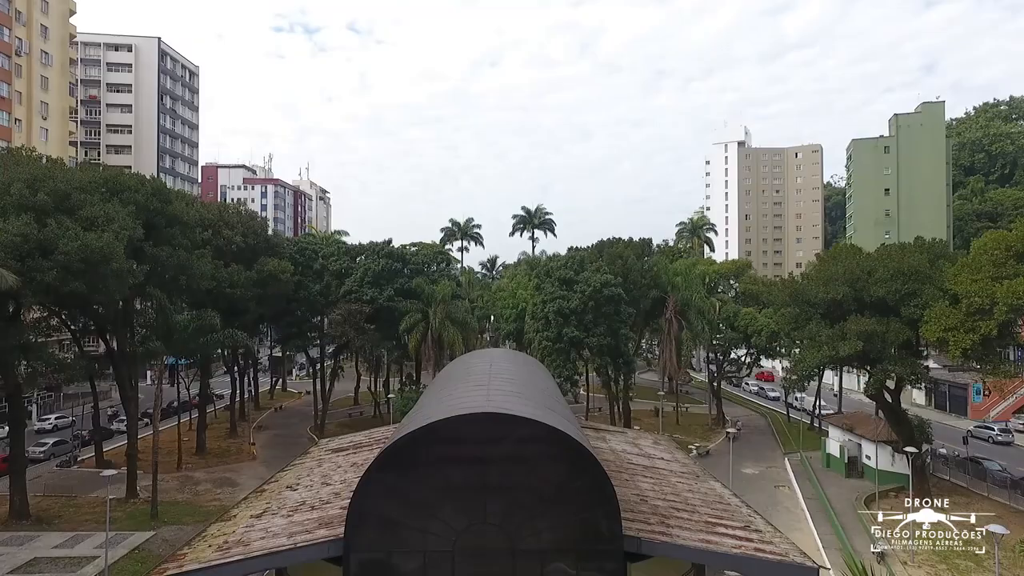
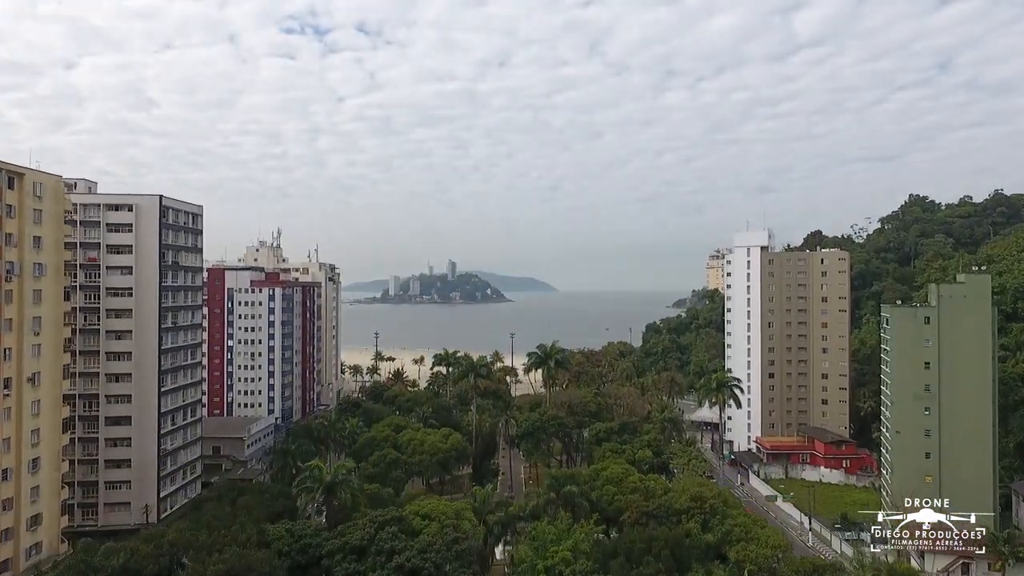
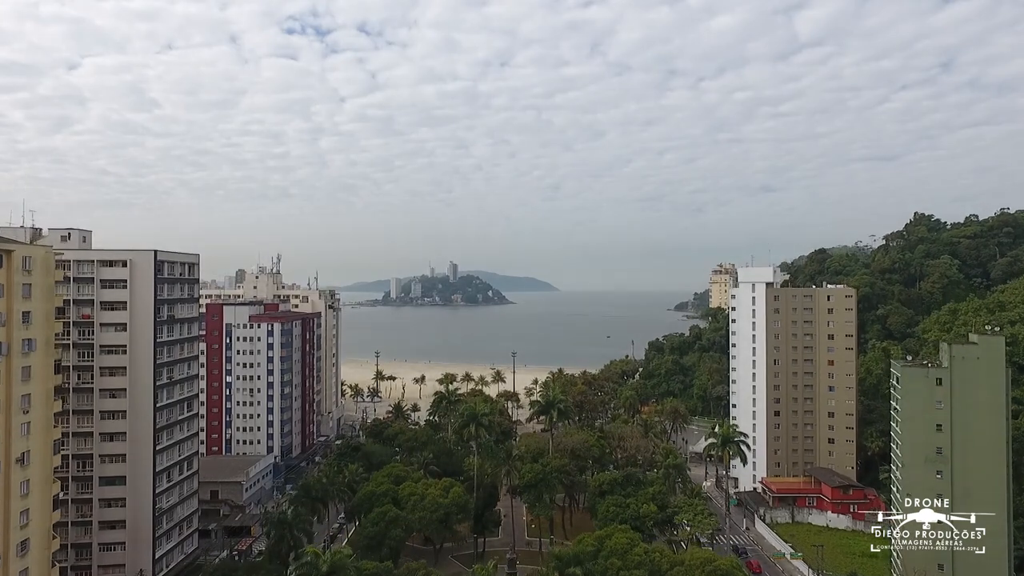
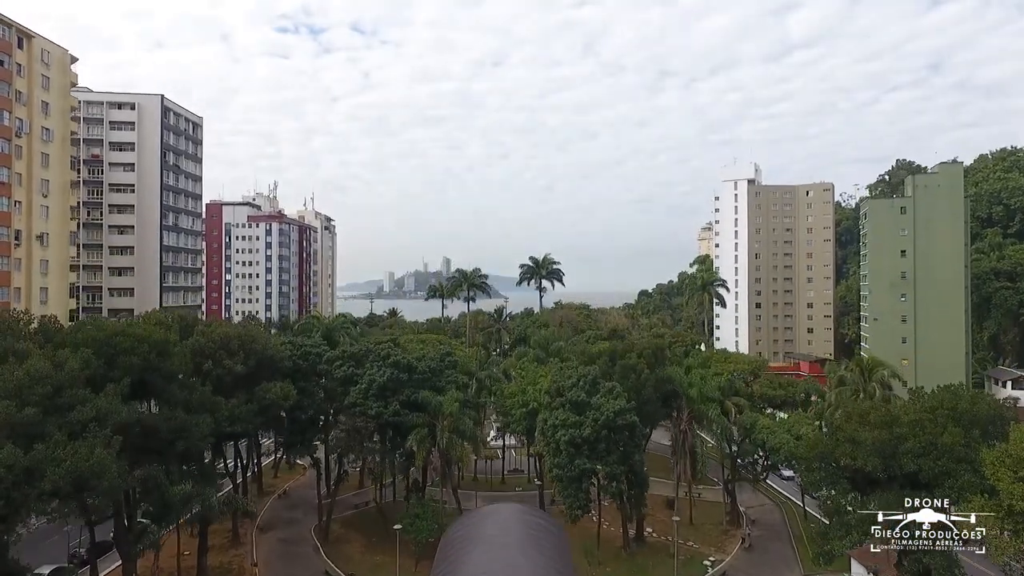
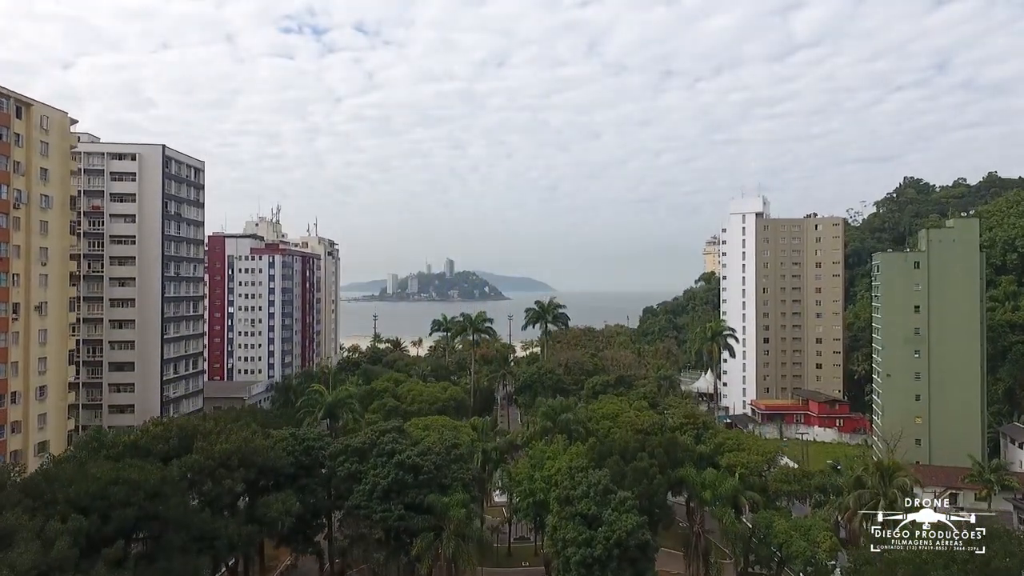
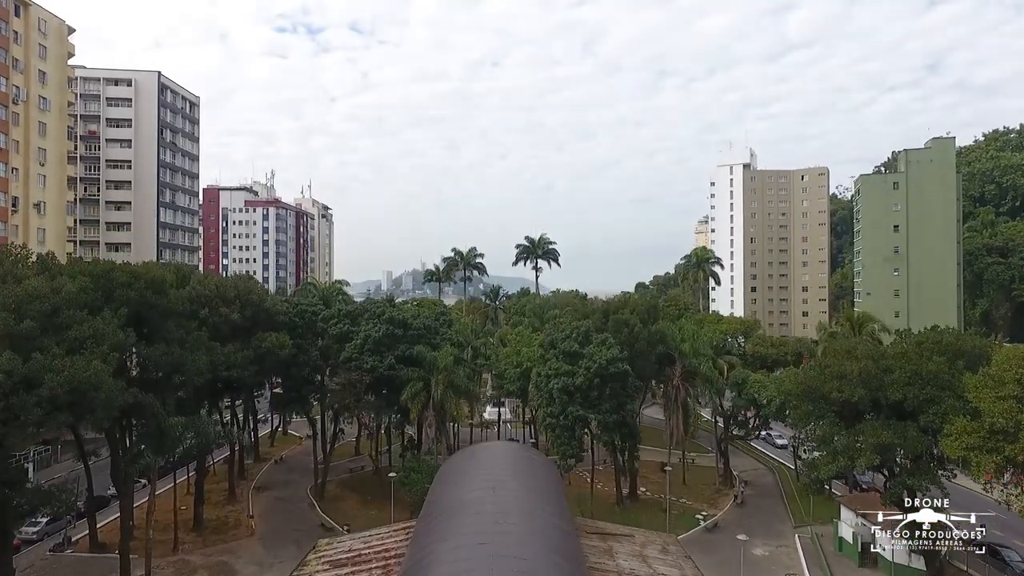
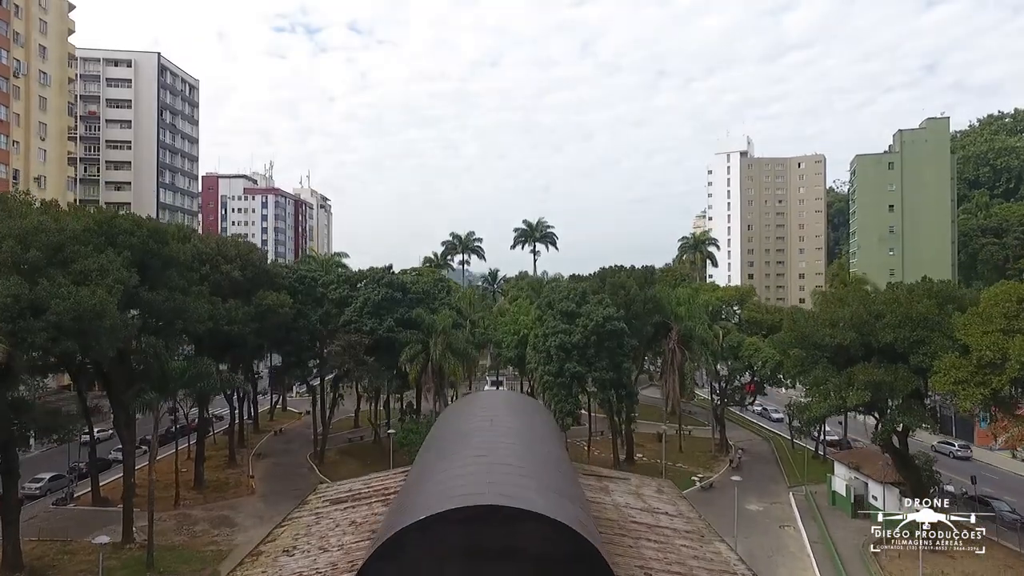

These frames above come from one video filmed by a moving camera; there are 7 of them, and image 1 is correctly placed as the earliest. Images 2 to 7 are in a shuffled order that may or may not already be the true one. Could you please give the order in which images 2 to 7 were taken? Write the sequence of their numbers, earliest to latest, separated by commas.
7, 6, 4, 5, 2, 3
